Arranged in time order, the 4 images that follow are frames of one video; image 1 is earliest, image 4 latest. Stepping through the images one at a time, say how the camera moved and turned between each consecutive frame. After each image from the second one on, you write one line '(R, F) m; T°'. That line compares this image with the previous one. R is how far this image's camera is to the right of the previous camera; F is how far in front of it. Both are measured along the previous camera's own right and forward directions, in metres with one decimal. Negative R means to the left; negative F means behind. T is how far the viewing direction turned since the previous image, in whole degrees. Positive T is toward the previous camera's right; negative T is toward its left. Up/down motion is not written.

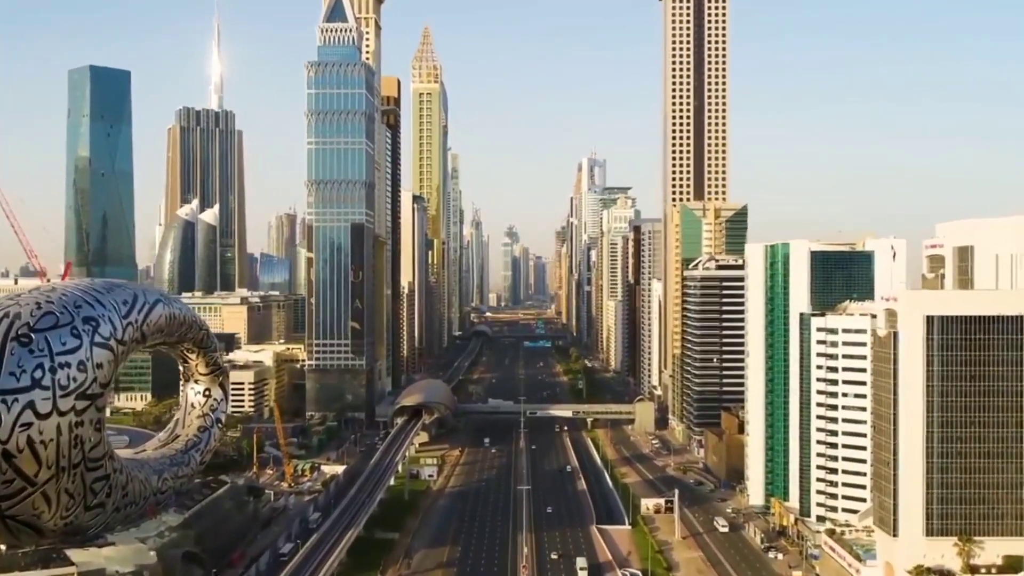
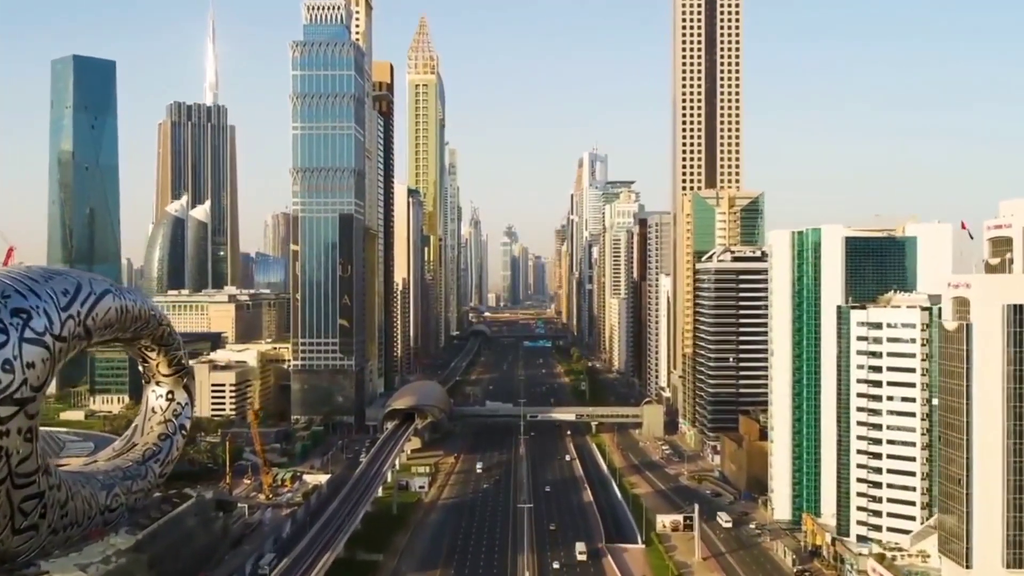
(0.0, +7.4) m; 0°
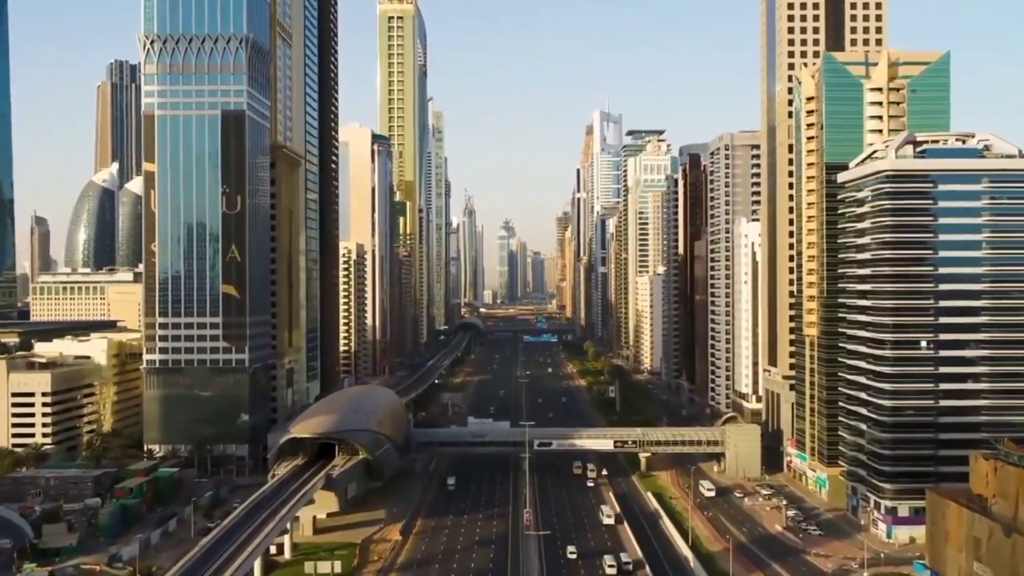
(+0.1, +42.5) m; 0°
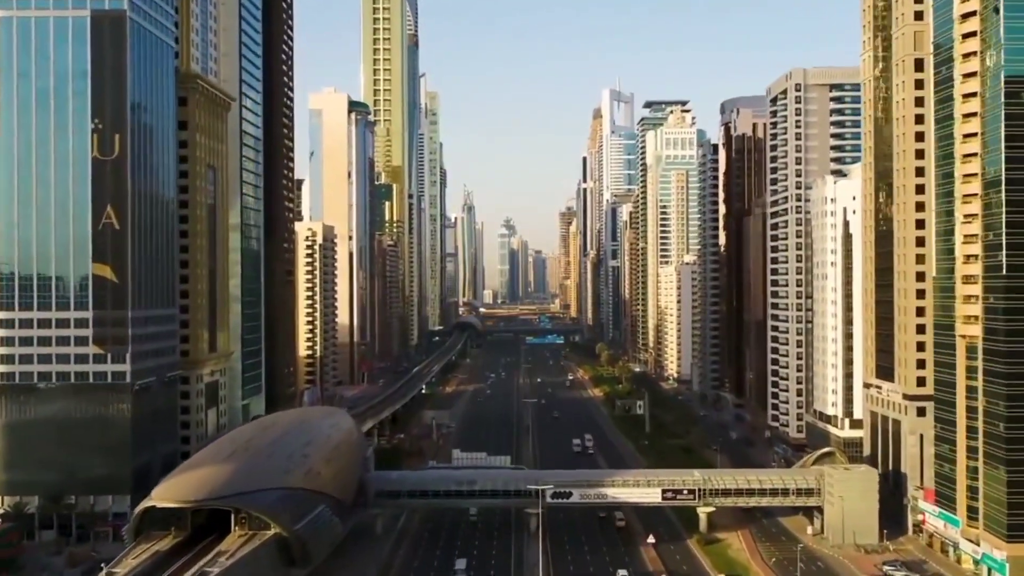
(0.0, +20.3) m; 0°
